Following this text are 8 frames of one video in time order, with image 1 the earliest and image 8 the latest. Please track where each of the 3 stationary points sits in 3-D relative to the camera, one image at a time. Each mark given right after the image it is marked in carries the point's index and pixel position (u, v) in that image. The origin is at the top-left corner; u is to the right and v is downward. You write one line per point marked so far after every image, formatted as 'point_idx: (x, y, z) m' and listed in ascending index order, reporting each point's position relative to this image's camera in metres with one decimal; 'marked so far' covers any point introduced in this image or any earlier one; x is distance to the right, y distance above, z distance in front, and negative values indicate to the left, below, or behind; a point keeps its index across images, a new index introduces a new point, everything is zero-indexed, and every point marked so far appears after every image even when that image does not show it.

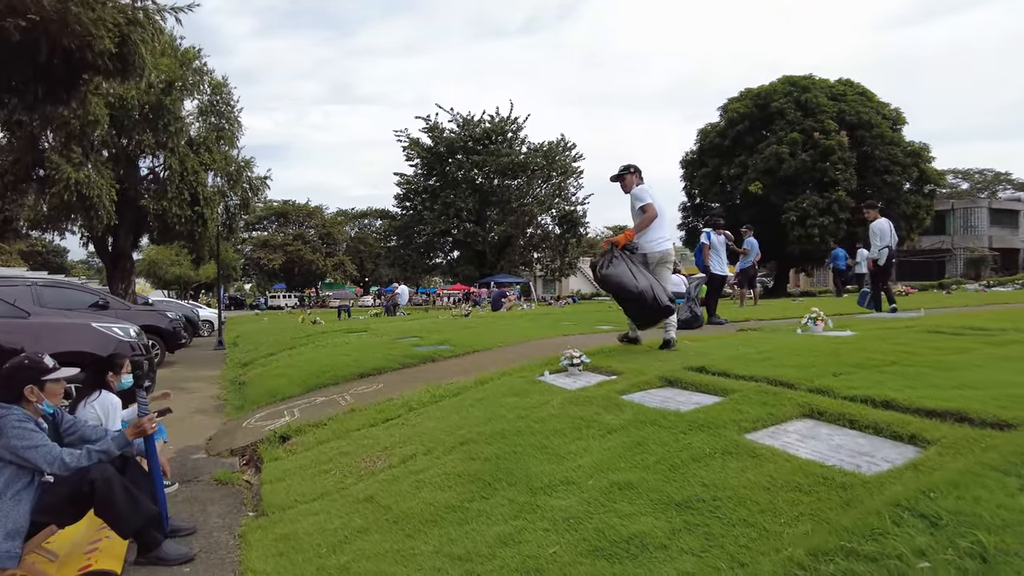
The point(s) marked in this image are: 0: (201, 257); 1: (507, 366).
0: (-9.1, +0.9, +19.2) m
1: (0.0, -0.8, +6.6) m
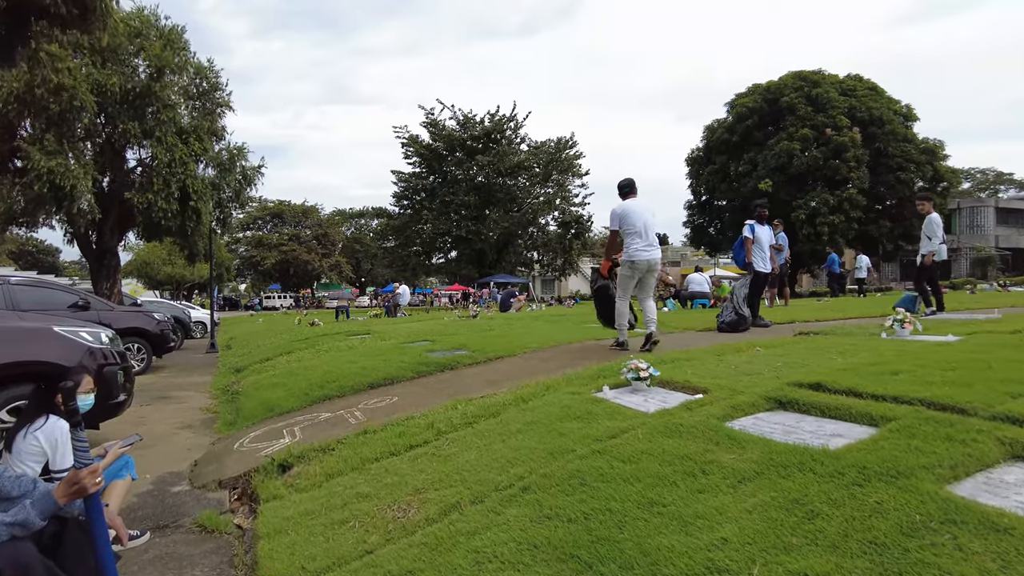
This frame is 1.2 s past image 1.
0: (-8.9, +1.0, +18.1) m
1: (+0.4, -0.8, +5.6) m
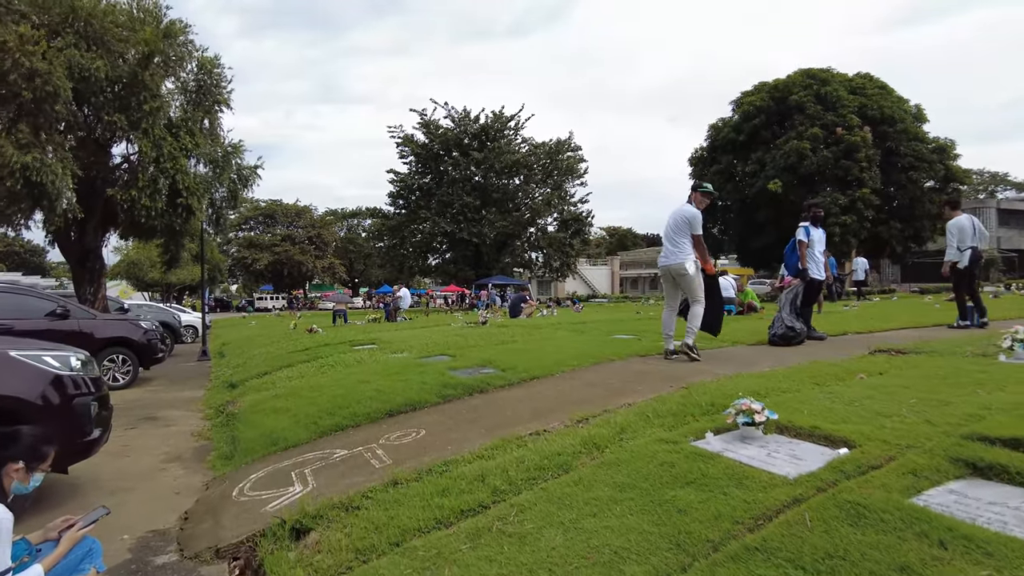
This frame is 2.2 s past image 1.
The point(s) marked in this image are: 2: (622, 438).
0: (-8.6, +0.8, +17.1) m
1: (+0.8, -0.9, +4.6) m
2: (+0.7, -0.9, +4.0) m
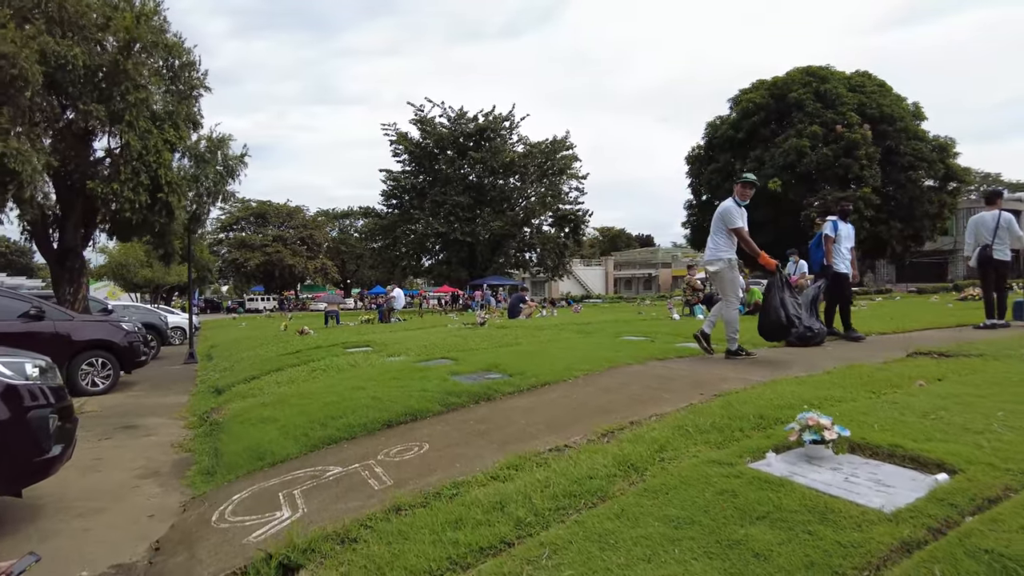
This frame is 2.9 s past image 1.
0: (-8.6, +0.8, +16.4) m
1: (+0.9, -0.9, +4.1) m
2: (+0.8, -0.9, +3.5) m
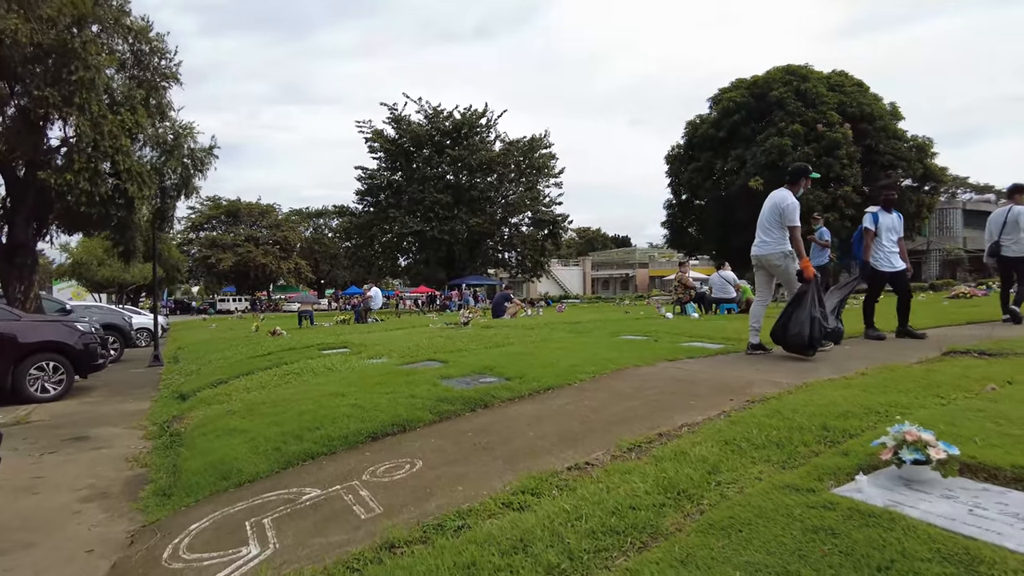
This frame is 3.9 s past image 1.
0: (-9.0, +0.9, +15.5) m
1: (+0.9, -0.8, +3.5) m
2: (+0.9, -0.8, +2.8) m
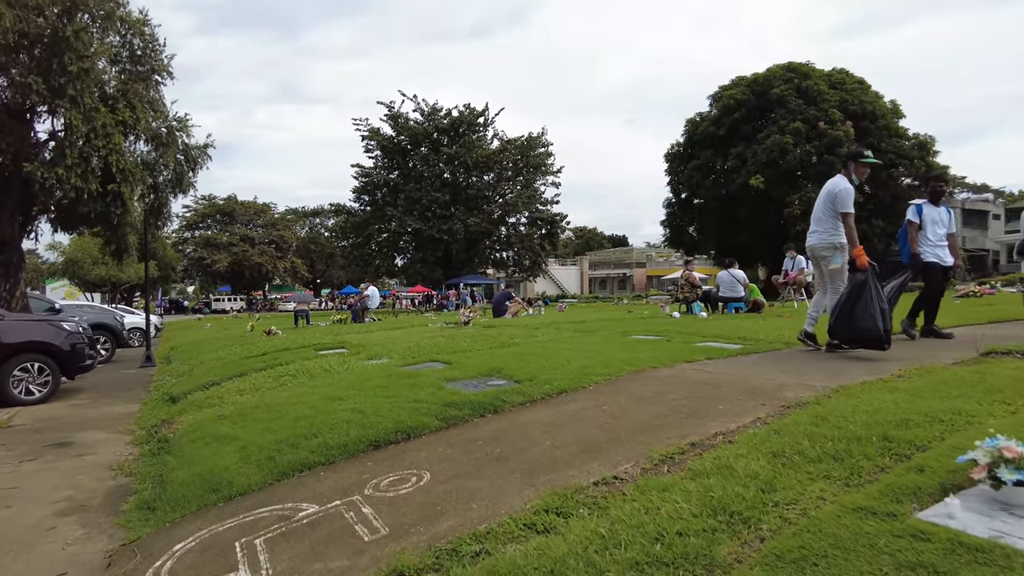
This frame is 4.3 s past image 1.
0: (-9.0, +0.9, +15.0) m
1: (+1.0, -0.8, +3.1) m
2: (+1.0, -0.8, +2.5) m
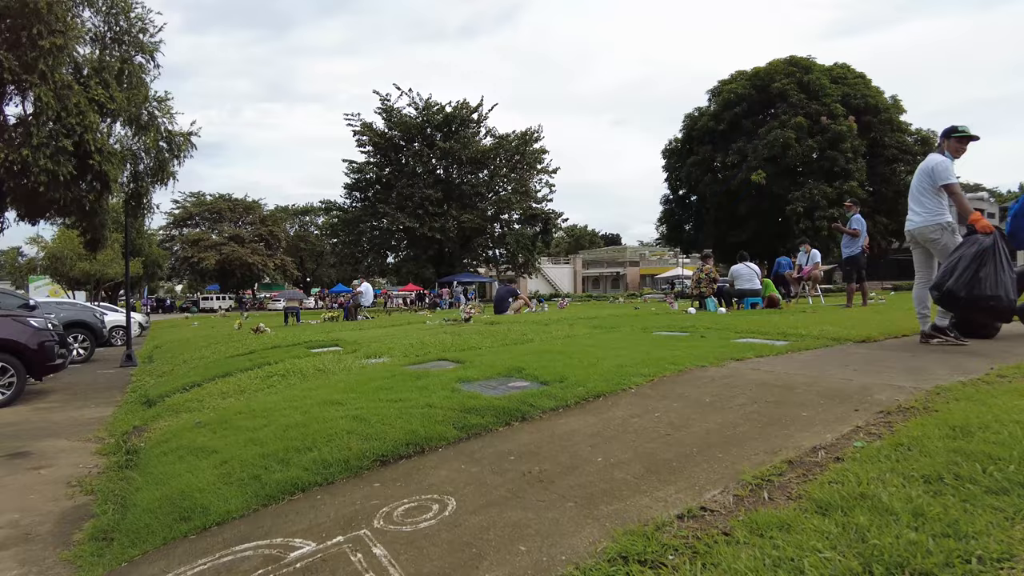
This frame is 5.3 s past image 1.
0: (-8.9, +1.0, +14.1) m
1: (+1.3, -0.7, +2.4) m
2: (+1.2, -0.7, +1.7) m
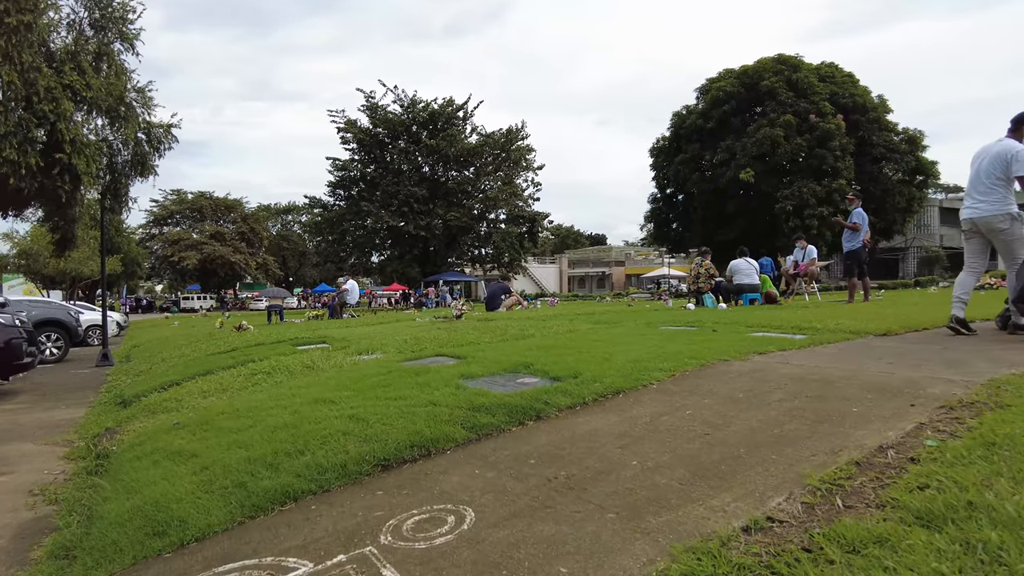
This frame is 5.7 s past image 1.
0: (-9.1, +1.1, +13.5) m
1: (+1.4, -0.6, +2.0) m
2: (+1.4, -0.6, +1.4) m
